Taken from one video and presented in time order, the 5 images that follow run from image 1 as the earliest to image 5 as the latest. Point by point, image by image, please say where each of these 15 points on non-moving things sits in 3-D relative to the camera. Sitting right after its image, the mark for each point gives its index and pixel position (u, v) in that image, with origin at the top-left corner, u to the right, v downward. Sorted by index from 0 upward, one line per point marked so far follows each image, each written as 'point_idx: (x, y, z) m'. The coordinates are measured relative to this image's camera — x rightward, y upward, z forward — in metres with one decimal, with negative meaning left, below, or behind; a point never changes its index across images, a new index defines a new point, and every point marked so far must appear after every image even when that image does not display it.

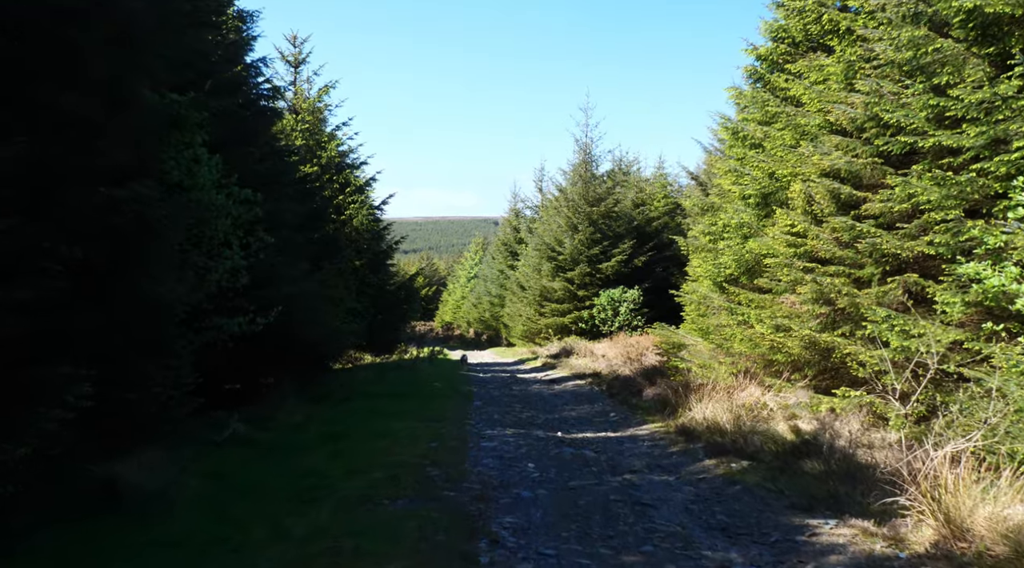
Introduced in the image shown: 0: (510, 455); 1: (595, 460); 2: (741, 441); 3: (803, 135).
0: (0.0, -2.1, +11.0) m
1: (+1.0, -2.2, +10.9) m
2: (+2.9, -2.0, +11.4) m
3: (+5.9, +3.0, +17.9) m
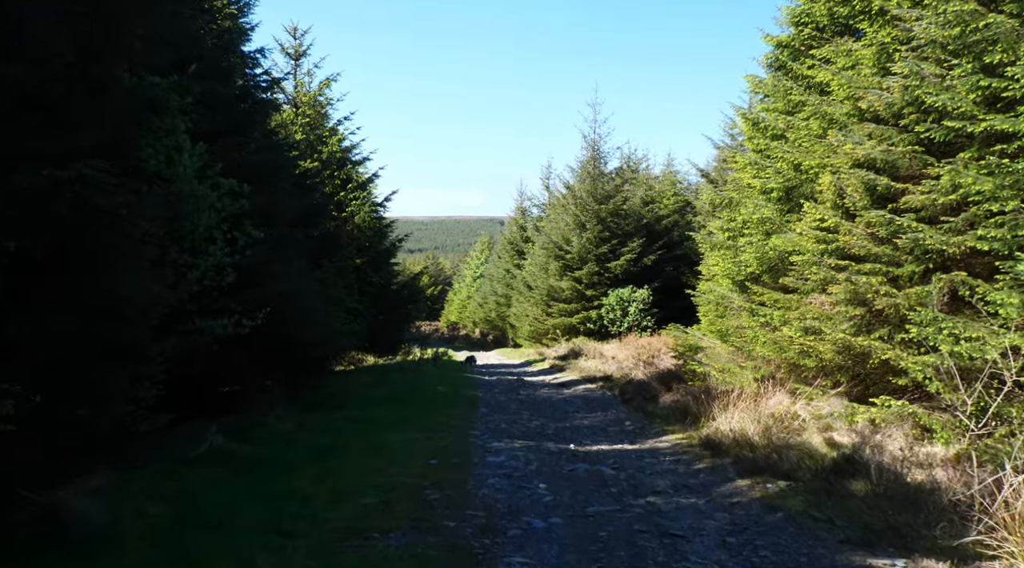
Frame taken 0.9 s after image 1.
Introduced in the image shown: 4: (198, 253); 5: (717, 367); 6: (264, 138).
0: (+0.1, -2.1, +9.9) m
1: (+1.1, -2.2, +9.8) m
2: (+3.0, -2.0, +10.2) m
3: (+6.0, +3.0, +16.8) m
4: (-4.3, +0.4, +12.0) m
5: (+4.3, -1.7, +18.6) m
6: (-4.6, +2.7, +16.6) m
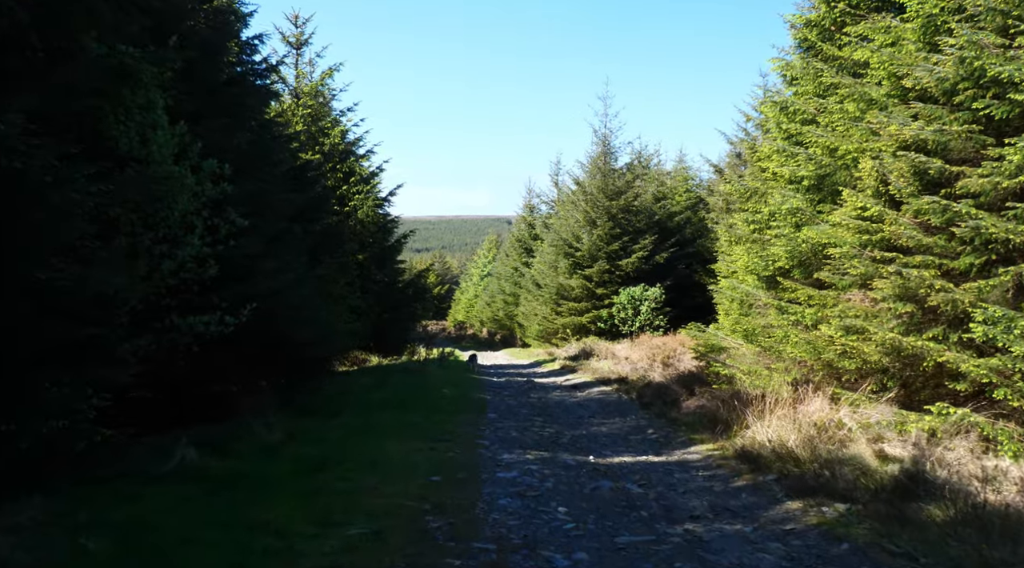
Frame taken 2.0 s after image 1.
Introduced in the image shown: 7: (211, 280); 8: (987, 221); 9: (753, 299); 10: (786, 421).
0: (+0.2, -2.0, +8.7) m
1: (+1.3, -2.1, +8.6) m
2: (+3.2, -1.9, +9.0) m
3: (+6.2, +3.1, +15.5) m
4: (-4.1, +0.5, +10.8) m
5: (+4.5, -1.7, +17.3) m
6: (-4.4, +2.8, +15.4) m
7: (-4.0, 0.0, +11.9) m
8: (+5.9, +0.8, +11.1) m
9: (+4.9, -0.3, +18.2) m
10: (+3.5, -1.7, +11.2) m
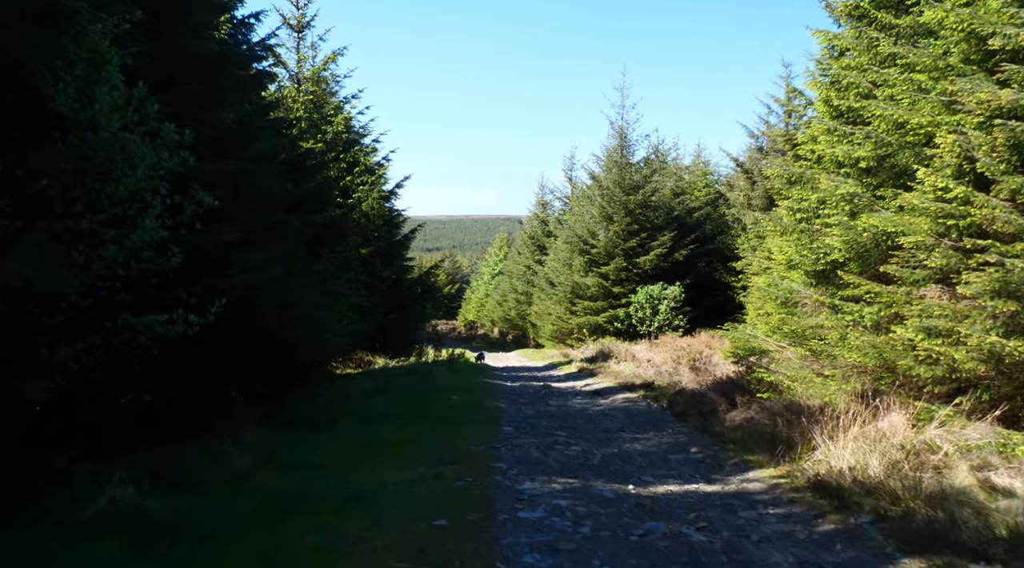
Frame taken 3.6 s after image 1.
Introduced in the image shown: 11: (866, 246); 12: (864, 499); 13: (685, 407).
0: (+0.4, -1.9, +6.7) m
1: (+1.5, -2.0, +6.6) m
2: (+3.4, -1.8, +7.0) m
3: (+6.5, +3.1, +13.5) m
4: (-3.9, +0.6, +8.9) m
5: (+4.8, -1.6, +15.4) m
6: (-4.1, +2.9, +13.5) m
7: (-3.7, +0.1, +10.0) m
8: (+6.2, +0.9, +9.1) m
9: (+5.2, -0.2, +16.2) m
10: (+3.7, -1.7, +9.3) m
11: (+5.7, +0.6, +14.3) m
12: (+3.2, -2.0, +8.2) m
13: (+3.1, -2.2, +15.8) m
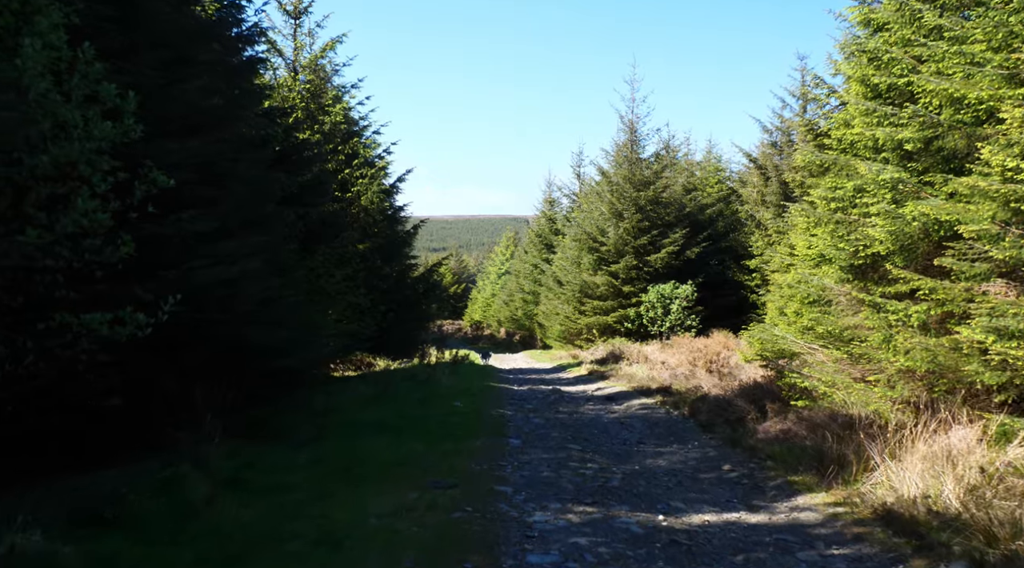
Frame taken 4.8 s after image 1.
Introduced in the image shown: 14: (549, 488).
0: (+0.5, -1.9, +5.3) m
1: (+1.5, -1.9, +5.2) m
2: (+3.4, -1.8, +5.6) m
3: (+6.6, +3.2, +12.0) m
4: (-3.8, +0.7, +7.5) m
5: (+4.9, -1.5, +13.9) m
6: (-4.0, +3.0, +12.1) m
7: (-3.7, +0.2, +8.6) m
8: (+6.2, +0.9, +7.7) m
9: (+5.4, -0.2, +14.7) m
10: (+3.8, -1.6, +7.8) m
11: (+5.8, +0.7, +12.8) m
12: (+3.3, -1.9, +6.8) m
13: (+3.2, -2.1, +14.3) m
14: (+0.3, -2.0, +8.7) m
